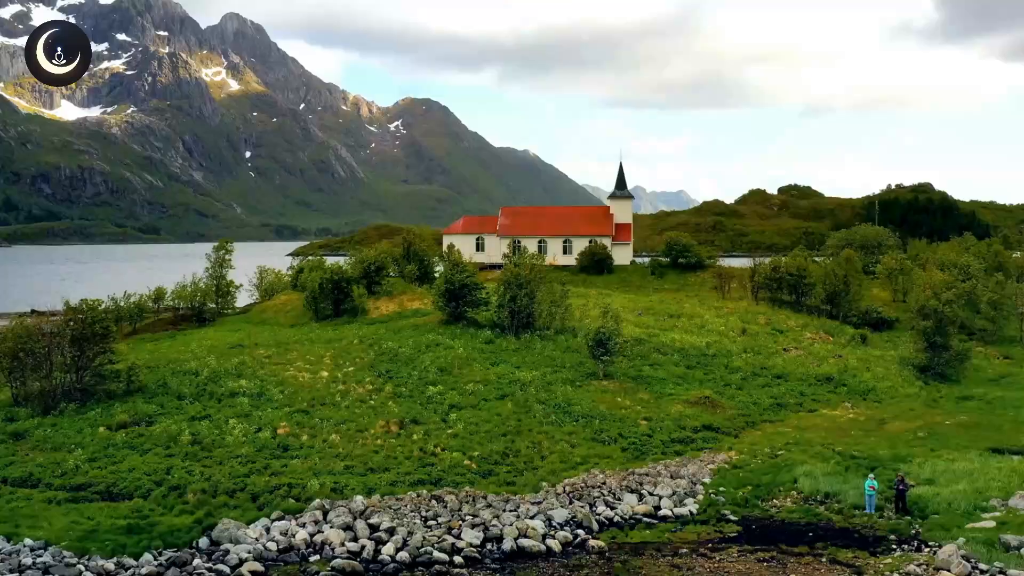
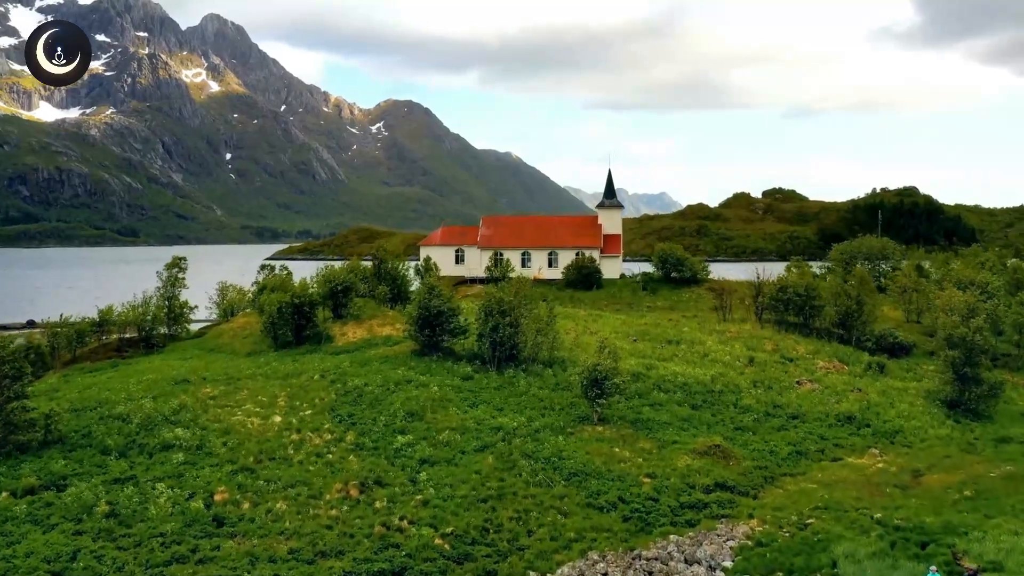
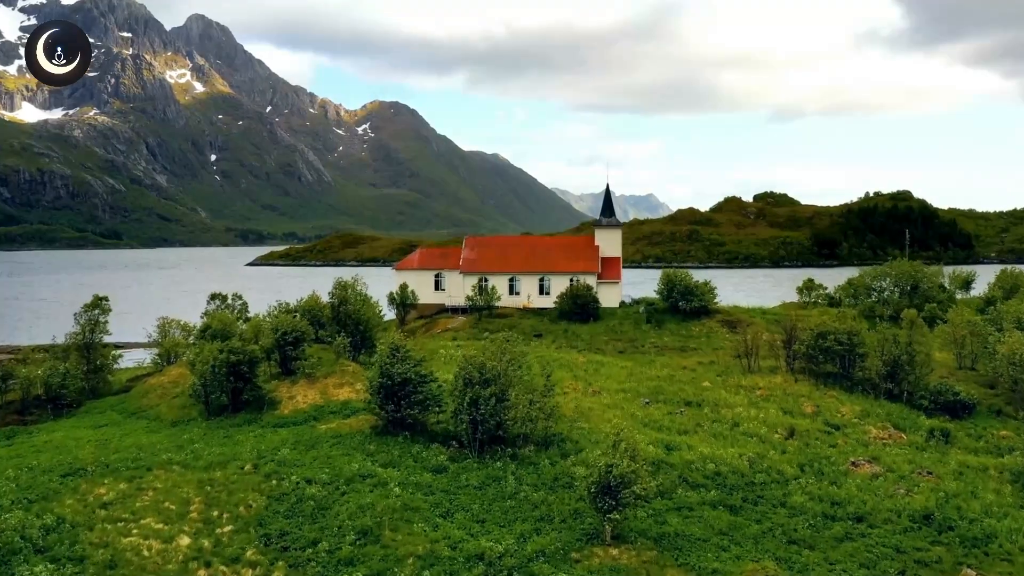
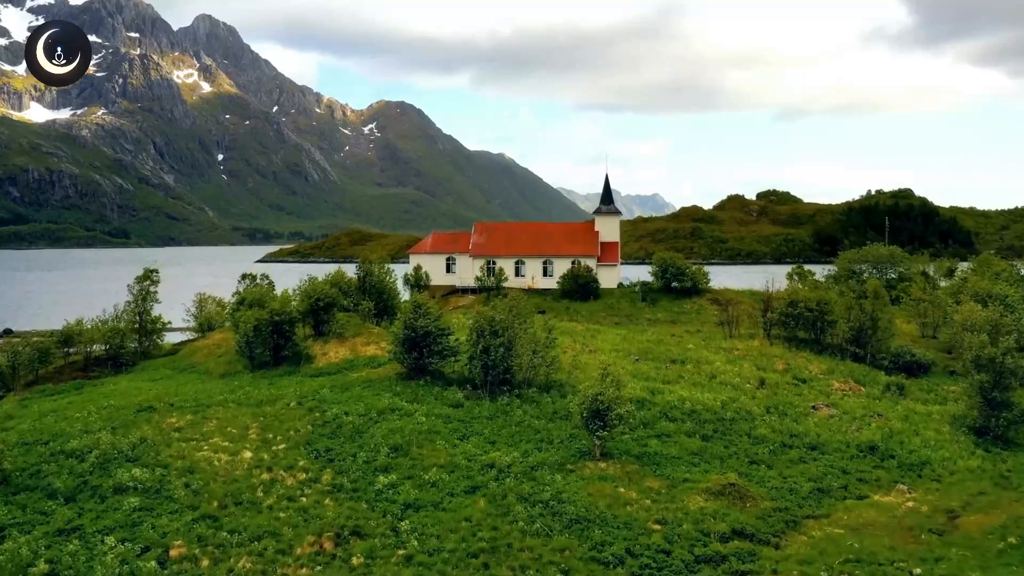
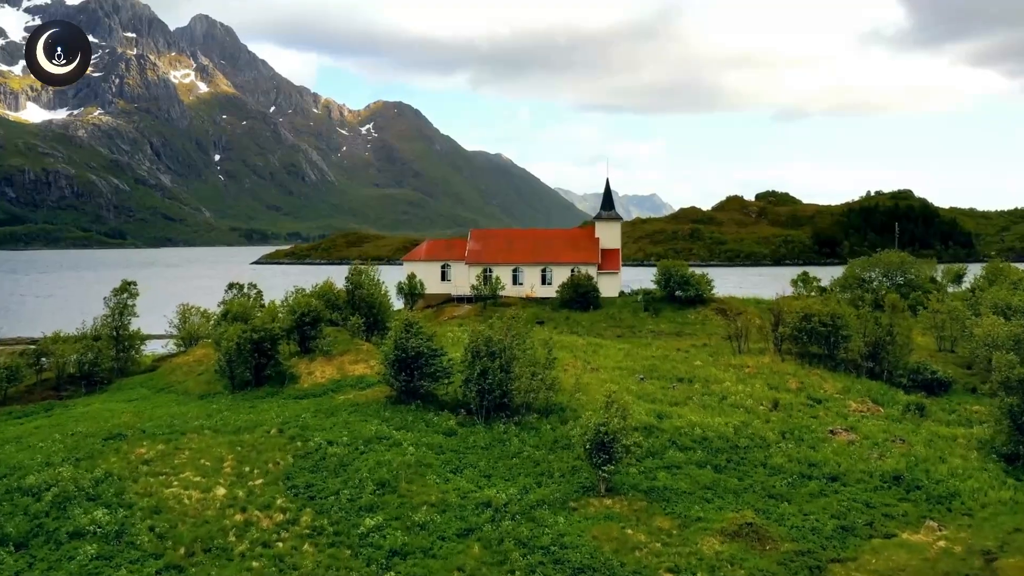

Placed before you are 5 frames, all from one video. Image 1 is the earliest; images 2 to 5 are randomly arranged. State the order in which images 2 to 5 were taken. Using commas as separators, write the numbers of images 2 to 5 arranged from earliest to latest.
2, 4, 5, 3
